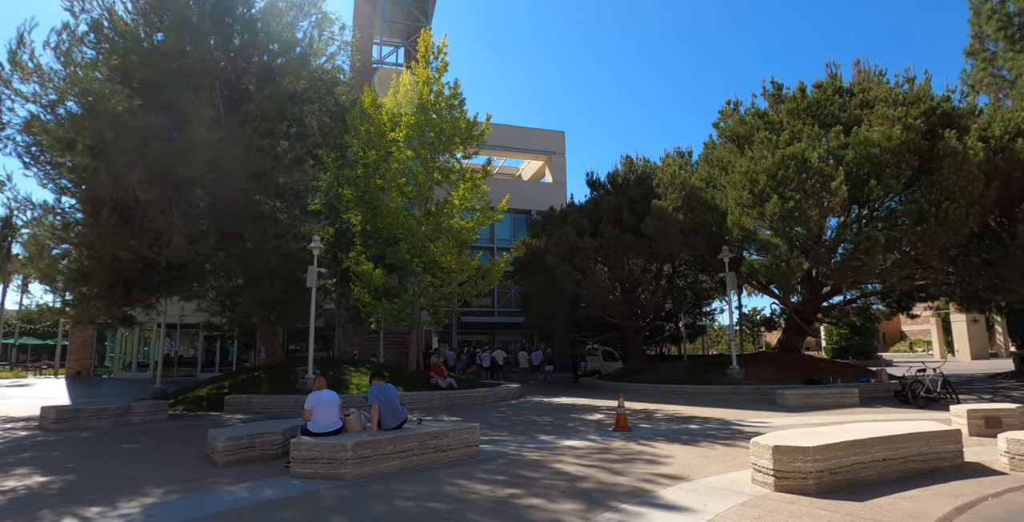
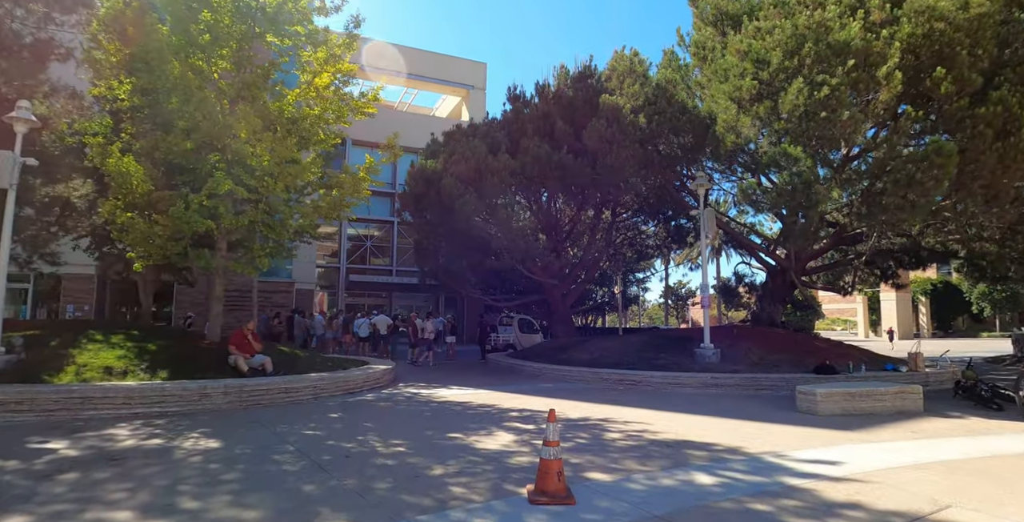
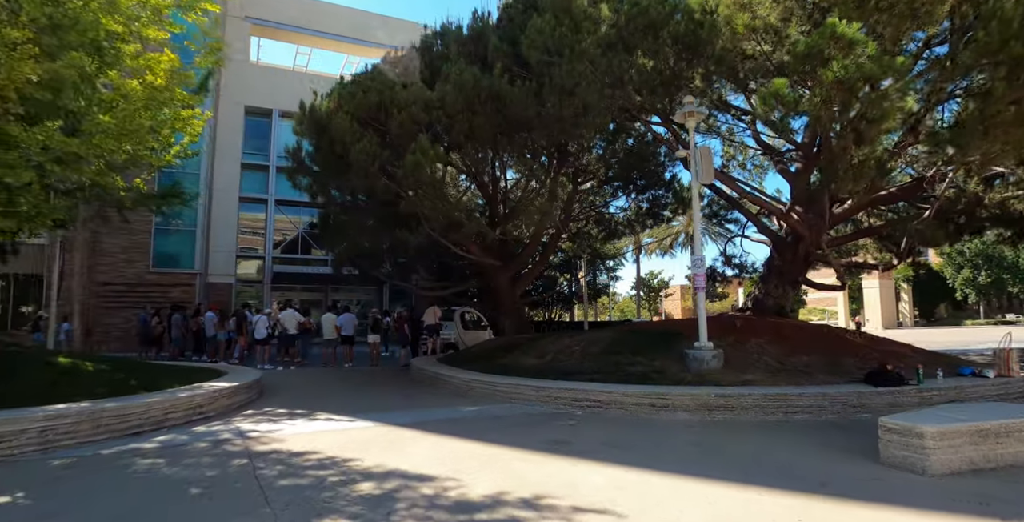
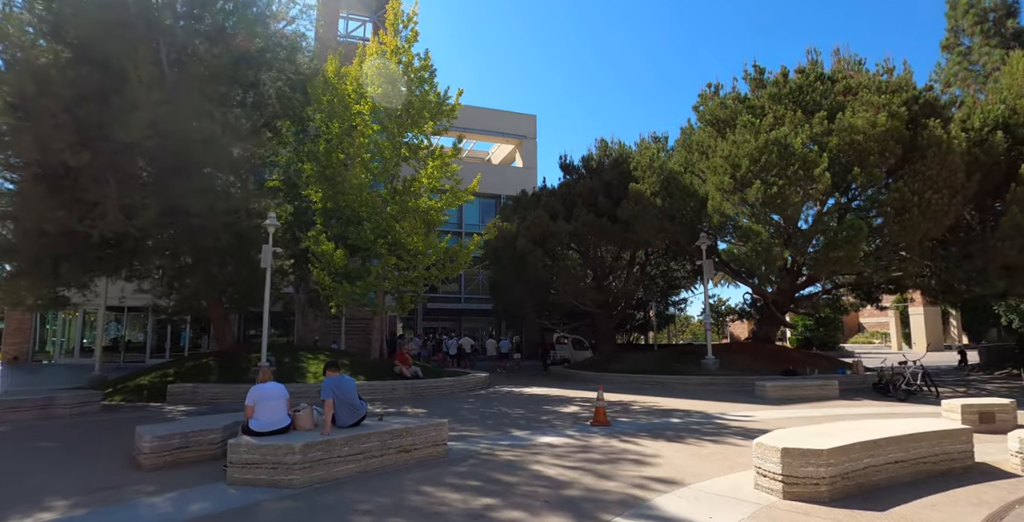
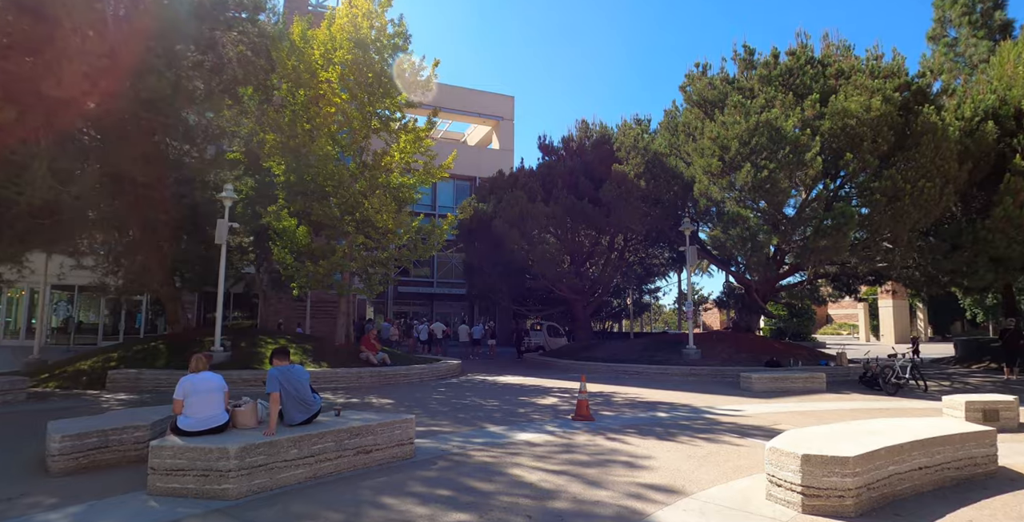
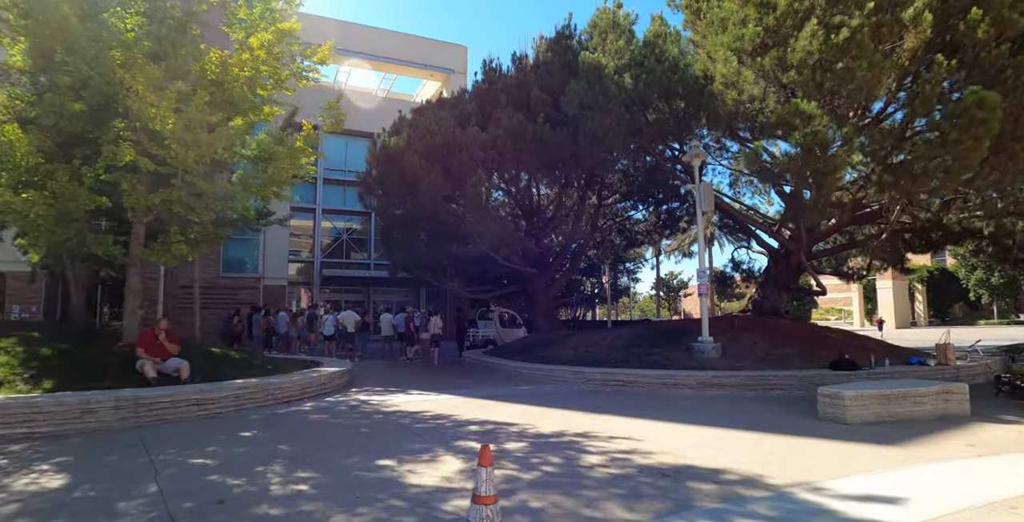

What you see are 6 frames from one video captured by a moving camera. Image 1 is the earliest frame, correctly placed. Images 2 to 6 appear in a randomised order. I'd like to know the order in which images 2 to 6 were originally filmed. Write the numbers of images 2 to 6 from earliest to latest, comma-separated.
4, 5, 2, 6, 3
